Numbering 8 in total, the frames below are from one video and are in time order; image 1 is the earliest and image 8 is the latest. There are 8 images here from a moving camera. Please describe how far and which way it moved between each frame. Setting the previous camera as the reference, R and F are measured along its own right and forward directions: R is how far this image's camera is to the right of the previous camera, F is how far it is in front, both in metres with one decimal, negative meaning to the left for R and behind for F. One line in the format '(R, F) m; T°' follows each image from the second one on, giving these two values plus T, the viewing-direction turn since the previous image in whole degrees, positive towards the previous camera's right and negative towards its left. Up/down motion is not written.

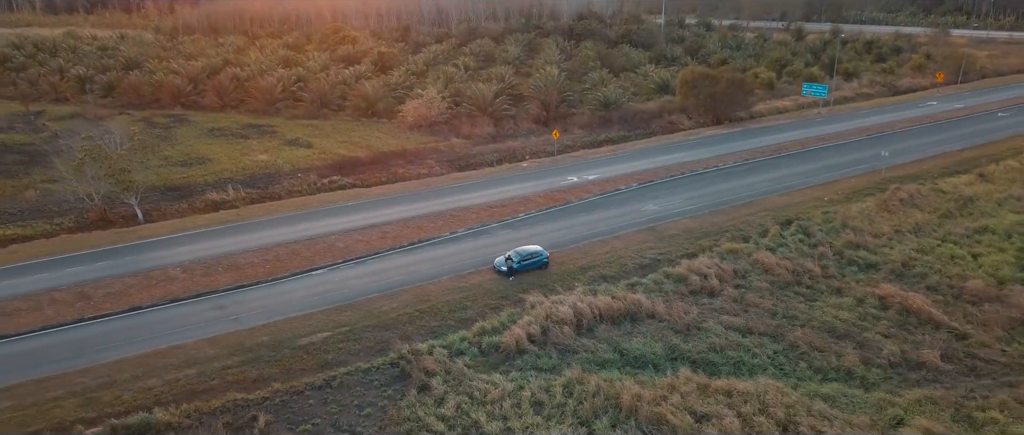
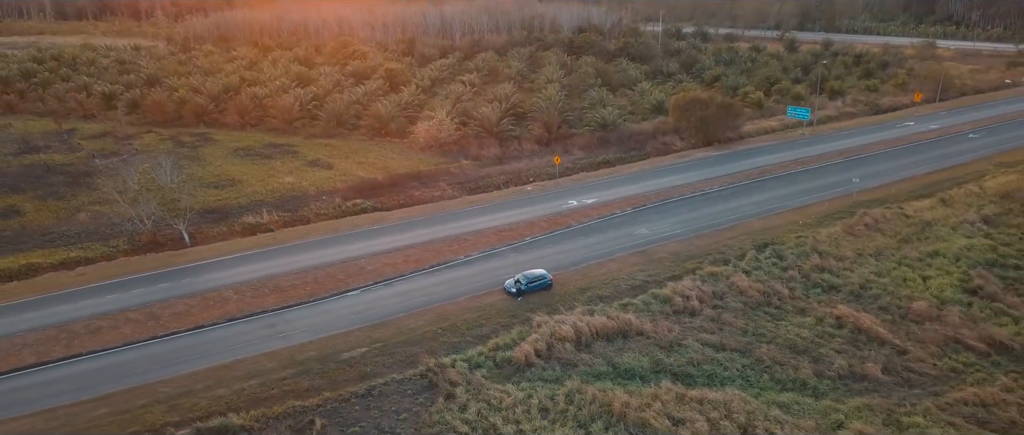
(-0.2, -2.3) m; 0°
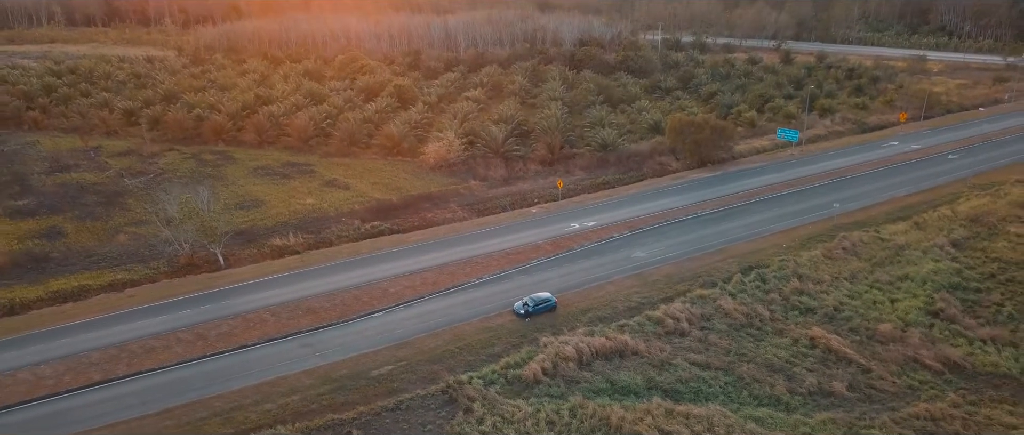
(-0.2, -1.9) m; 0°
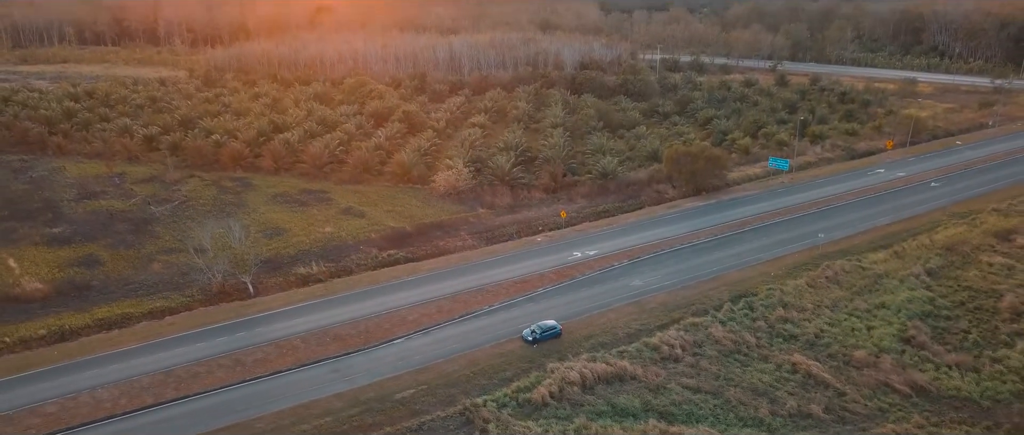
(-0.3, -1.9) m; 0°
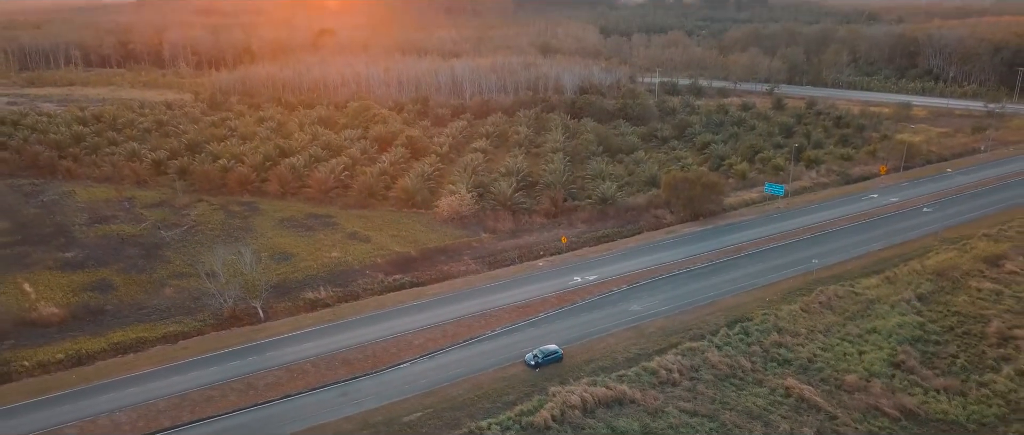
(-0.1, -0.8) m; 0°
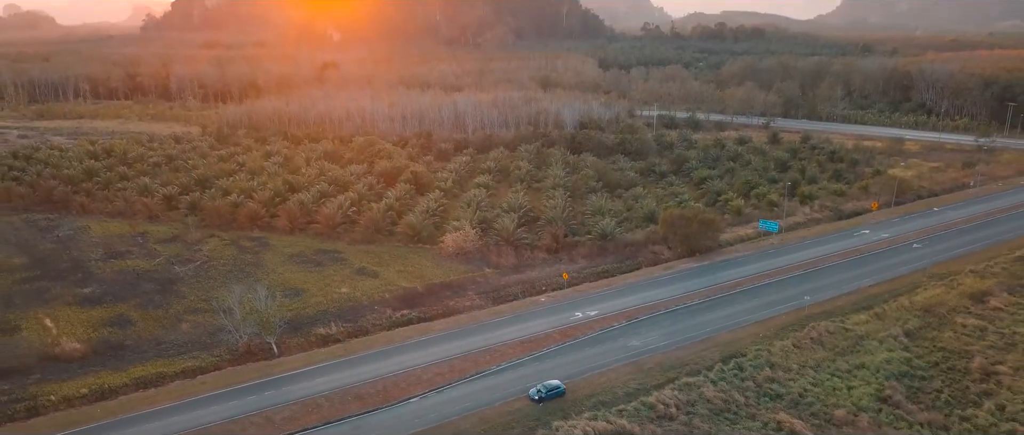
(-0.1, -1.3) m; 0°
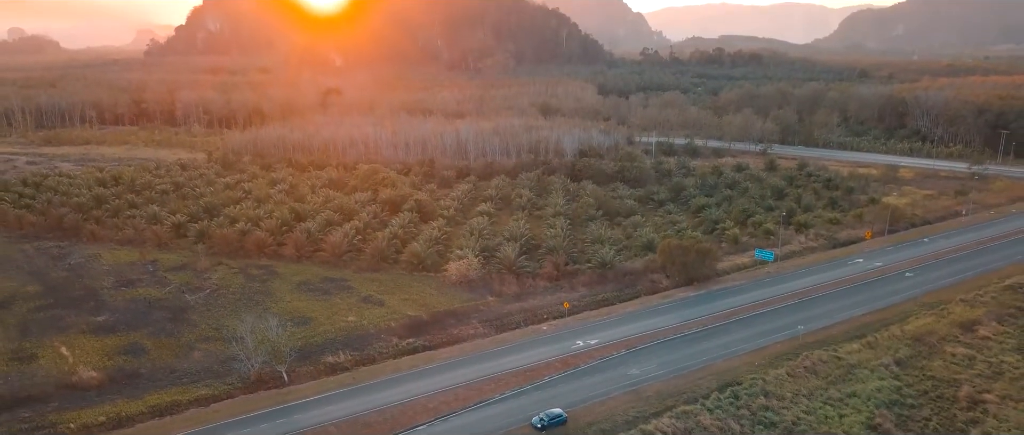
(-0.1, -1.0) m; 0°
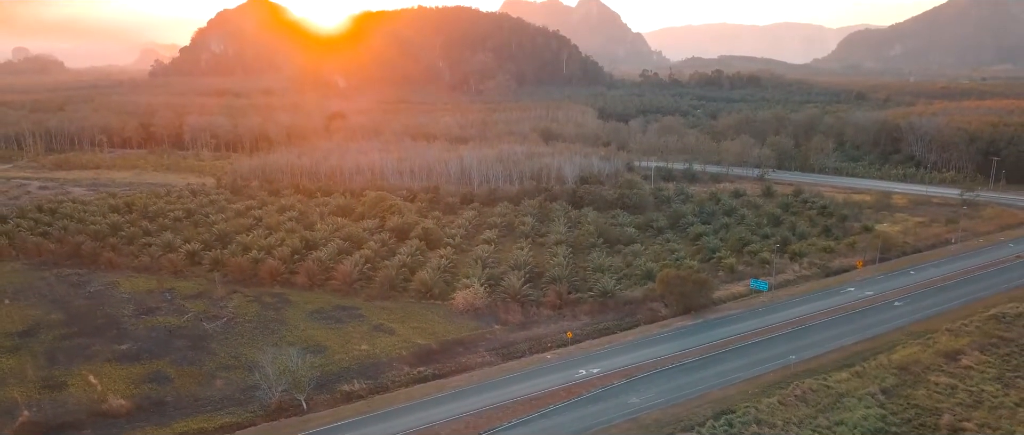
(-0.3, -1.8) m; 0°
